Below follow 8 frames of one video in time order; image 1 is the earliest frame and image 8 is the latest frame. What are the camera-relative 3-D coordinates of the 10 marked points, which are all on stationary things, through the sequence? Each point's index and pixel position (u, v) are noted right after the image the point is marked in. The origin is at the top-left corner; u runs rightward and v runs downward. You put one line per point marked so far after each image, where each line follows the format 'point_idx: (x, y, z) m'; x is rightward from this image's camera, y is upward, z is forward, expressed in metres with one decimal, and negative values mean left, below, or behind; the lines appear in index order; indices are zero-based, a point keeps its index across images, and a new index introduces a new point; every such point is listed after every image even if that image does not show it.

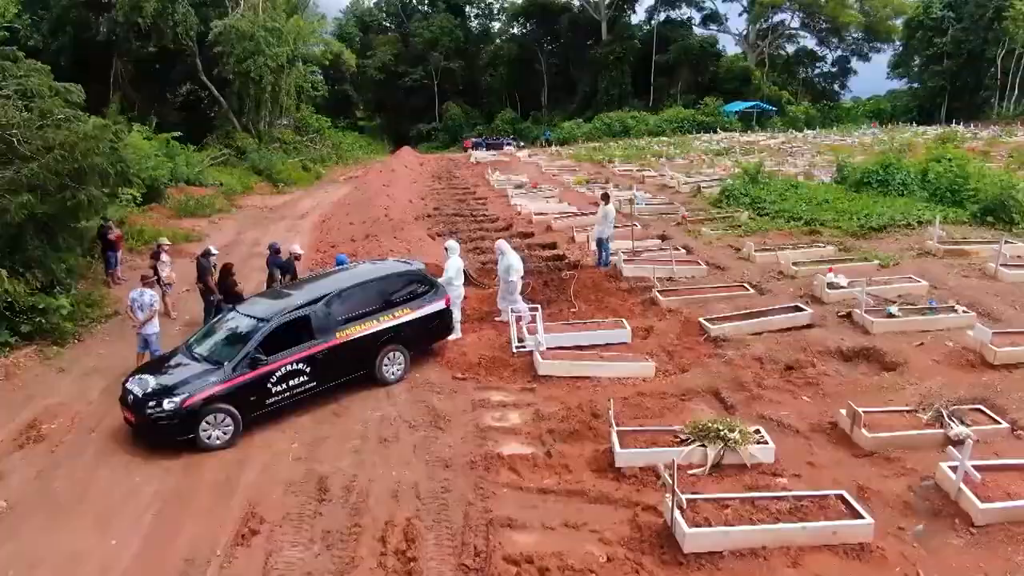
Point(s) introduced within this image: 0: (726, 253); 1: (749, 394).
0: (+4.0, +0.7, +13.4) m
1: (+2.7, -1.2, +8.2) m
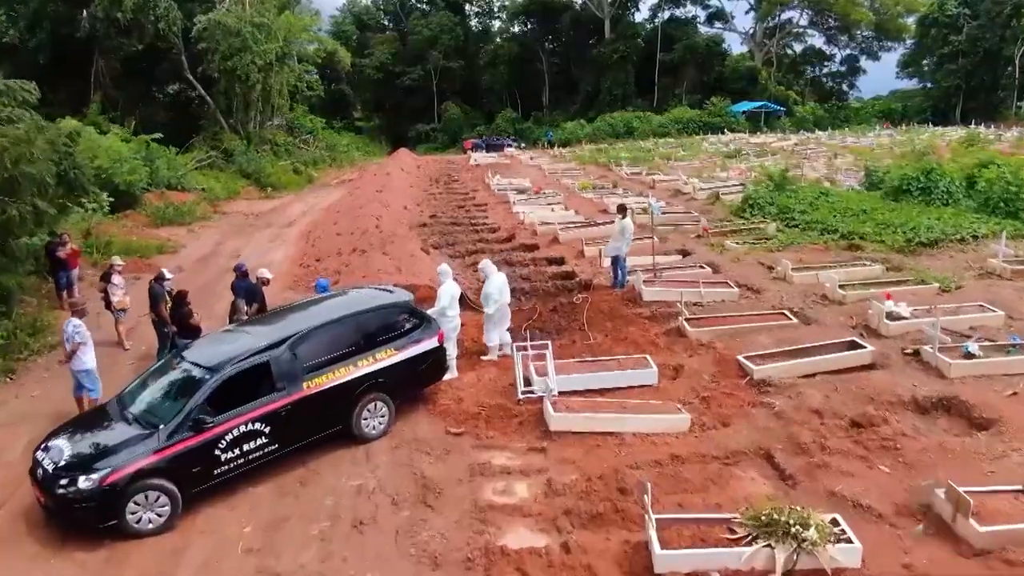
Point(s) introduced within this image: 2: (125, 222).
0: (+4.0, +0.3, +11.9) m
1: (+2.8, -1.6, +6.7) m
2: (-10.5, +1.8, +19.6) m
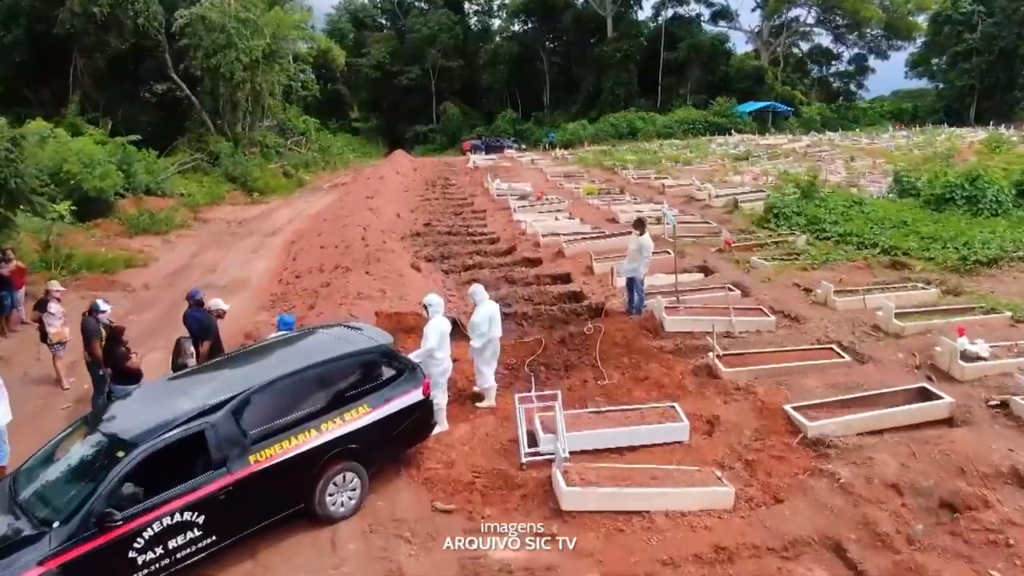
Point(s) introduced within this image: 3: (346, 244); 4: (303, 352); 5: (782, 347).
0: (+4.1, -0.1, +10.4) m
1: (+2.8, -2.0, +5.2) m
2: (-10.5, +1.4, +18.2) m
3: (-3.2, +0.9, +14.0) m
4: (-1.8, -0.6, +6.3) m
5: (+3.2, -0.7, +8.6) m
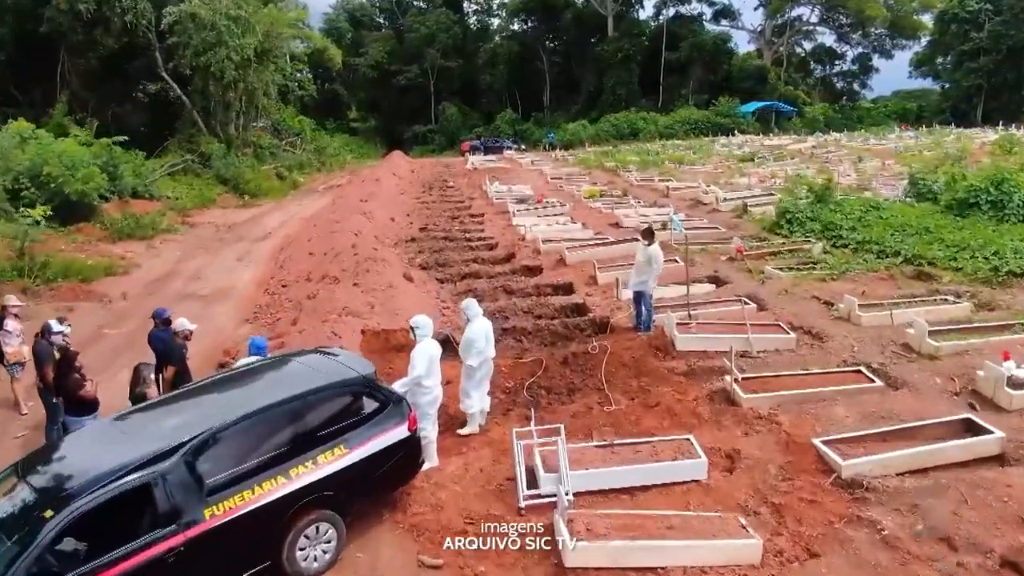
0: (+4.0, -0.3, +9.7) m
1: (+2.7, -2.1, +4.5) m
2: (-10.5, +1.2, +17.4) m
3: (-3.2, +0.7, +13.3) m
4: (-1.8, -0.7, +5.5) m
5: (+3.2, -0.9, +7.9) m
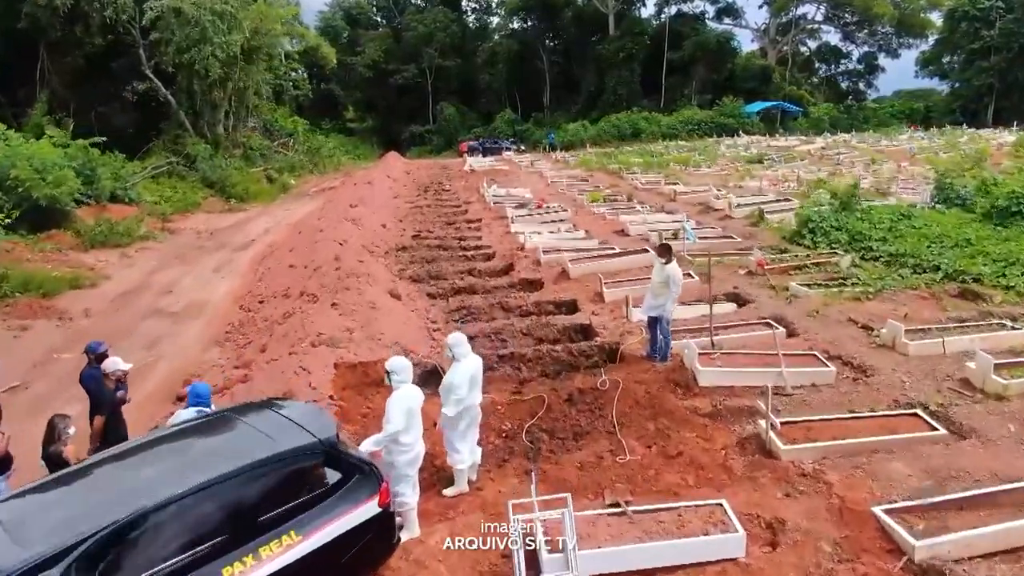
0: (+4.0, -0.5, +8.5) m
1: (+2.7, -2.4, +3.3) m
2: (-10.5, +0.9, +16.3) m
3: (-3.3, +0.4, +12.1) m
4: (-1.9, -1.0, +4.4) m
5: (+3.2, -1.2, +6.8) m
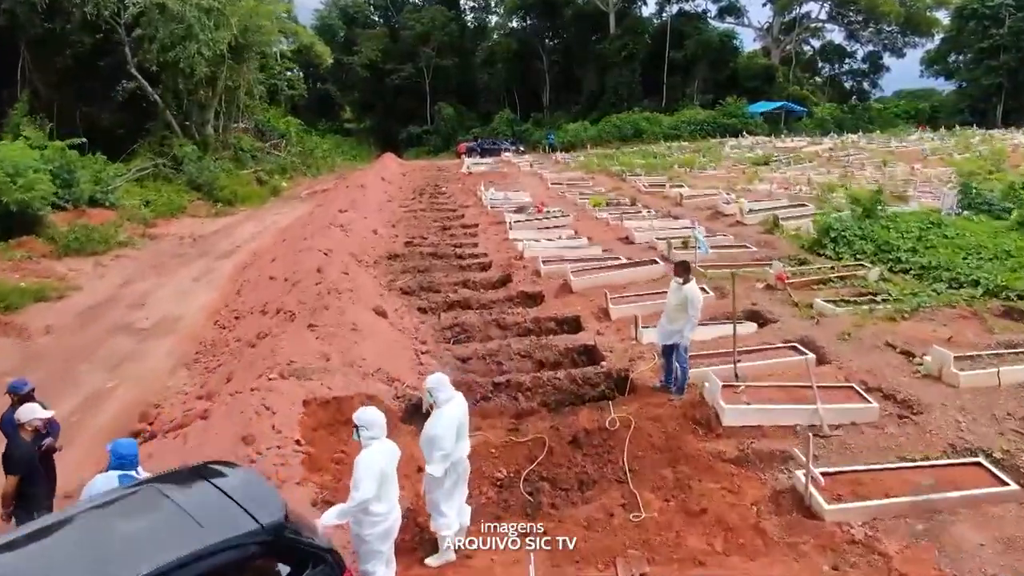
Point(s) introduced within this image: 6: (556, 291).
0: (+4.0, -0.8, +7.6) m
1: (+2.7, -2.6, +2.4) m
2: (-10.6, +0.7, +15.3) m
3: (-3.3, +0.2, +11.2) m
4: (-1.9, -1.2, +3.4) m
5: (+3.1, -1.4, +5.8) m
6: (+0.7, 0.0, +11.5) m
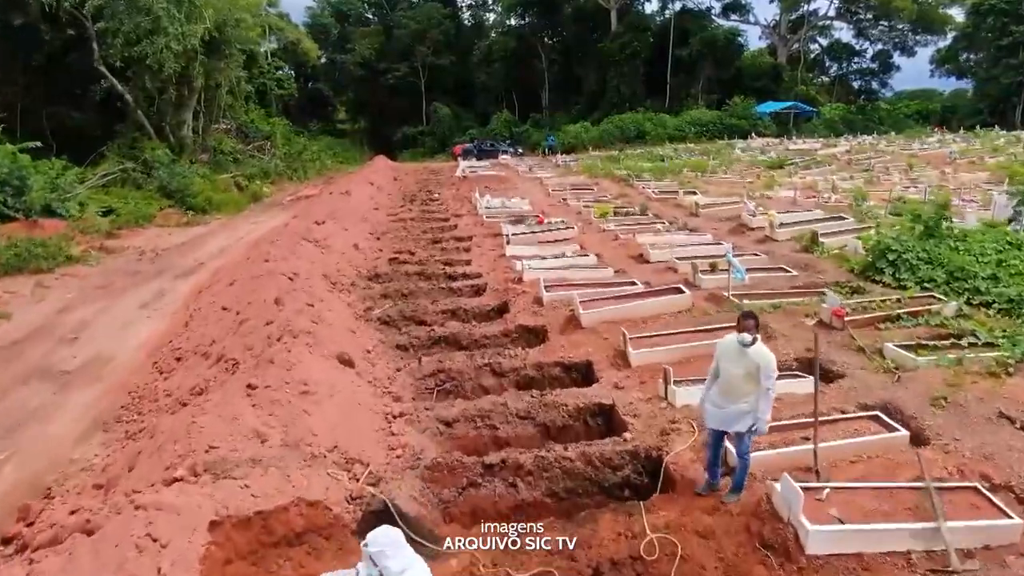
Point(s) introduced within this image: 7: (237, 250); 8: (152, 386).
0: (+3.9, -1.2, +5.7) m
1: (+2.7, -3.1, +0.5) m
2: (-10.6, +0.2, +13.4) m
3: (-3.3, -0.3, +9.3) m
4: (-1.9, -1.7, +1.6) m
5: (+3.1, -1.8, +3.9) m
6: (+0.7, -0.5, +9.6) m
7: (-6.3, +0.8, +16.5) m
8: (-4.2, -1.2, +8.5) m
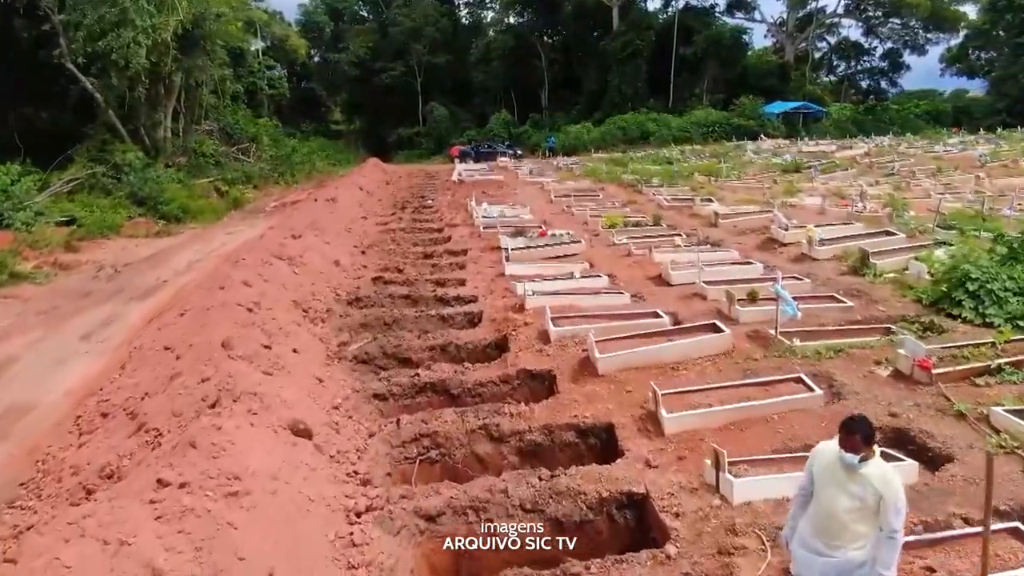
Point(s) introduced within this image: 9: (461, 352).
0: (+4.0, -1.6, +4.0) m
1: (+2.7, -3.5, -1.2) m
2: (-10.6, -0.2, +11.7) m
3: (-3.3, -0.7, +7.6) m
4: (-1.9, -2.1, -0.2) m
5: (+3.1, -2.2, +2.2) m
6: (+0.7, -0.9, +7.9) m
7: (-6.3, +0.4, +14.8) m
8: (-4.2, -1.6, +6.8) m
9: (-0.6, -0.8, +9.0) m
